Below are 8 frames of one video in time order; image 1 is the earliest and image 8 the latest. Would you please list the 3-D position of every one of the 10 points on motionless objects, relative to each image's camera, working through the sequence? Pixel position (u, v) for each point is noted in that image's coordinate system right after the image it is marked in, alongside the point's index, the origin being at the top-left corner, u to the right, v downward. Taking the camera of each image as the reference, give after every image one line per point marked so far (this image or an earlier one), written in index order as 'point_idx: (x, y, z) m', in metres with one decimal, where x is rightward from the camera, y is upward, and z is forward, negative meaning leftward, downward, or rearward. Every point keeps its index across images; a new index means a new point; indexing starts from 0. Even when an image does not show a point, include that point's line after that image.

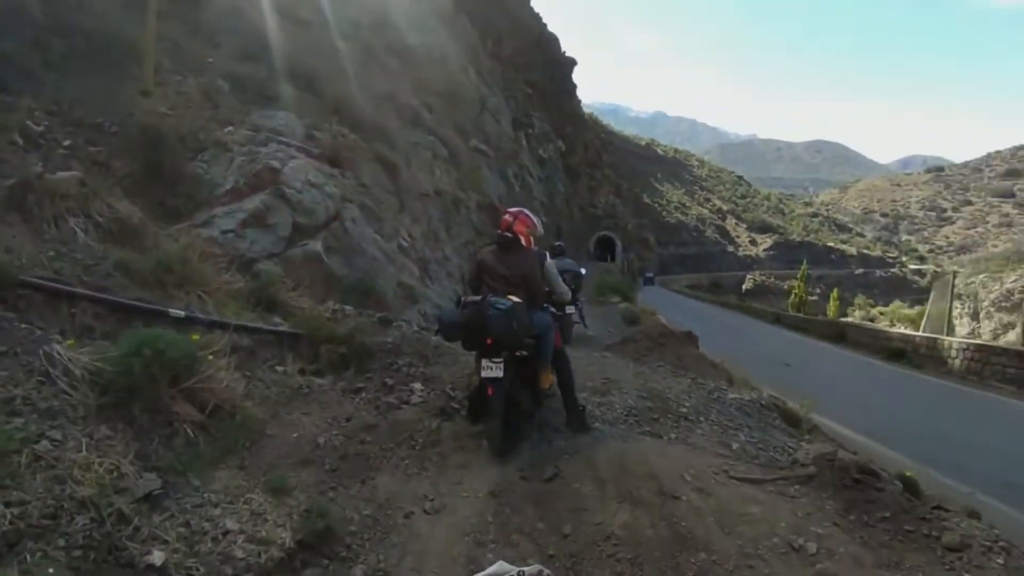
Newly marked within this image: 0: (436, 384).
0: (-0.8, -1.0, +6.1) m
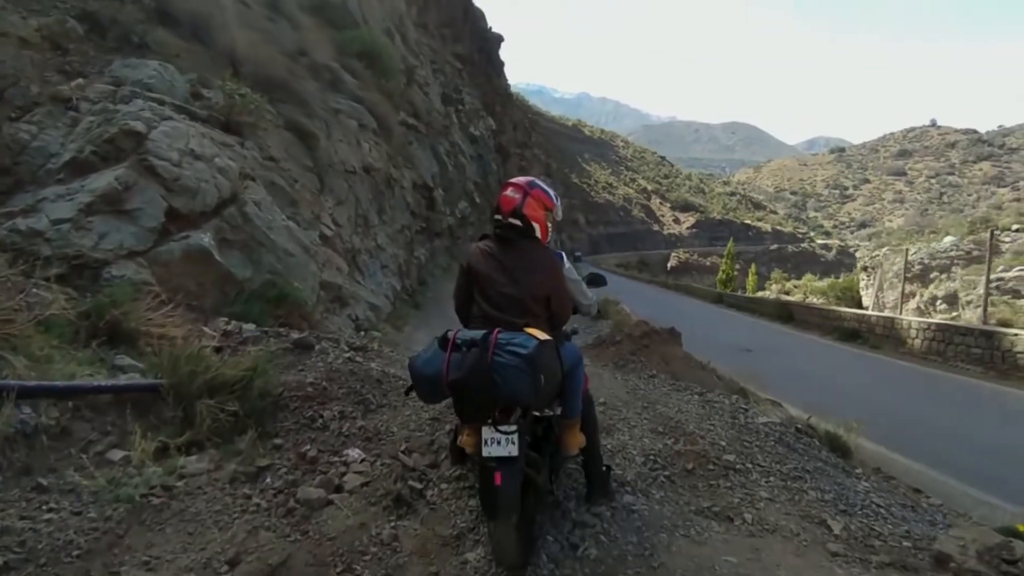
0: (-0.9, -1.1, +4.1) m
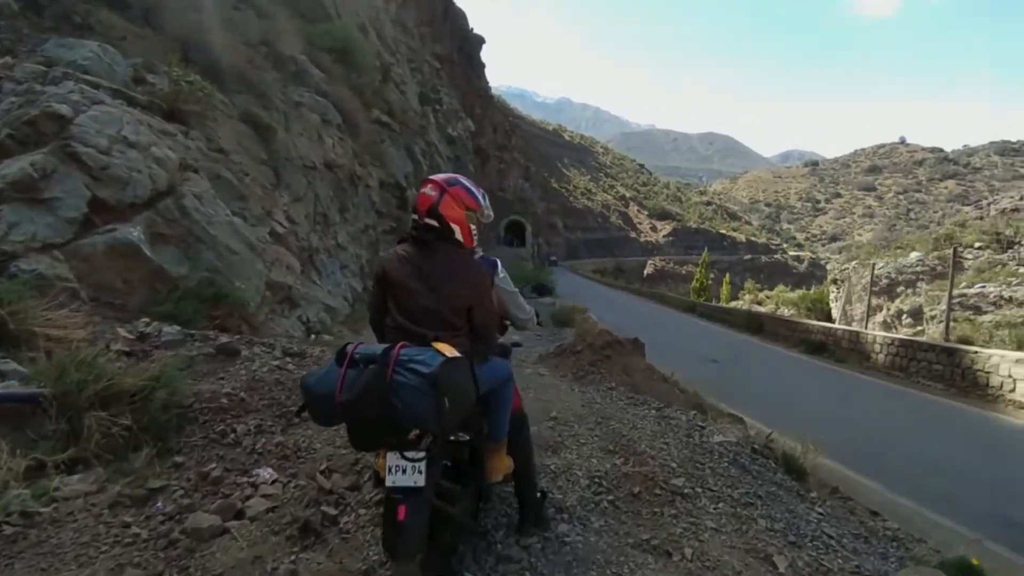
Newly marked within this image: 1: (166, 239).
0: (-1.4, -1.2, +3.7) m
1: (-3.8, +0.6, +6.4) m
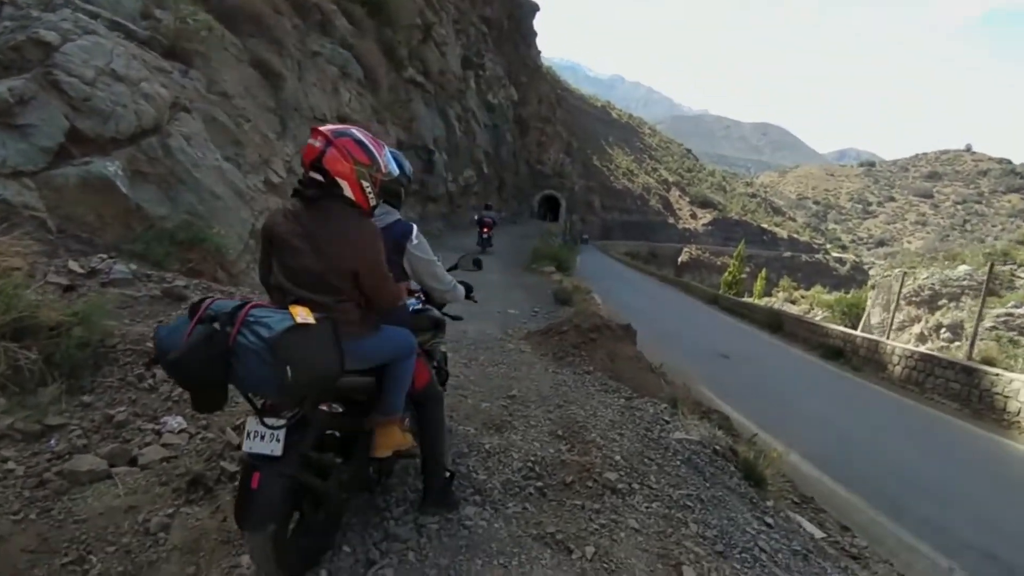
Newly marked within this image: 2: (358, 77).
0: (-1.9, -0.8, +3.6) m
1: (-4.0, +1.2, +6.4) m
2: (-3.8, +5.1, +14.0) m
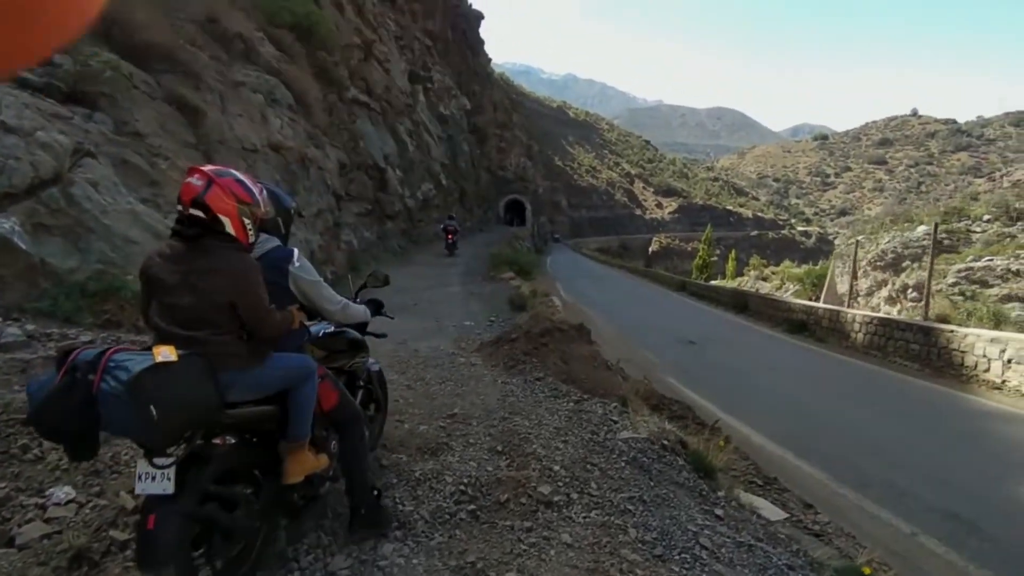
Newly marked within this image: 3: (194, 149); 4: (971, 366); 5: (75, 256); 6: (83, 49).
0: (-2.4, -1.2, +3.4) m
1: (-4.8, +0.6, +6.1) m
2: (-5.4, +4.4, +13.7) m
3: (-5.2, +2.3, +9.4) m
4: (+9.9, -1.7, +12.4) m
5: (-4.6, +0.3, +6.1) m
6: (-6.3, +3.5, +8.4) m
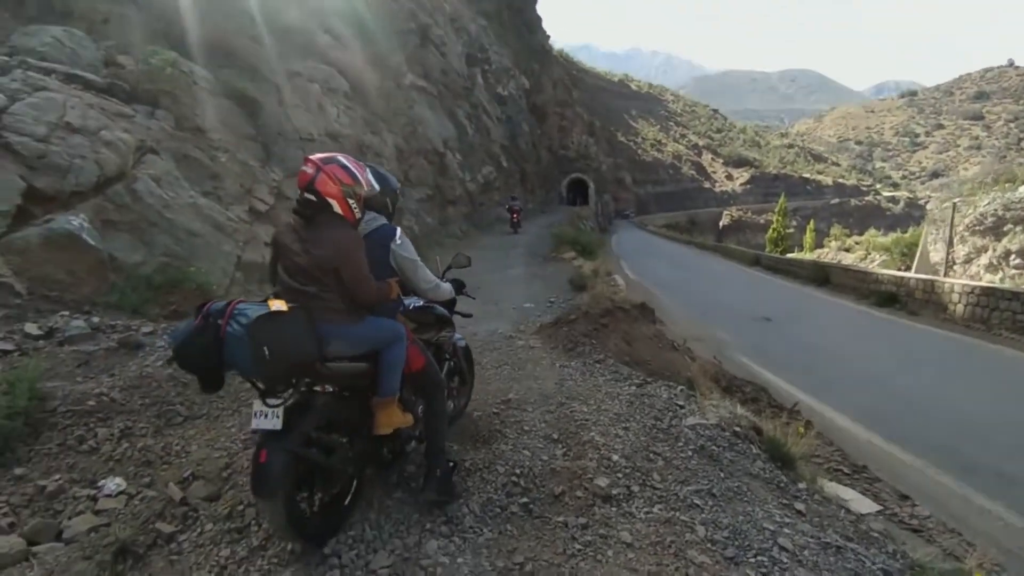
0: (-2.1, -1.1, +3.4) m
1: (-4.3, +0.7, +6.3) m
2: (-4.1, +4.7, +13.8) m
3: (-4.3, +2.4, +9.5) m
4: (+11.1, -1.0, +11.0) m
5: (-4.1, +0.4, +6.3) m
6: (-5.5, +3.6, +8.7) m
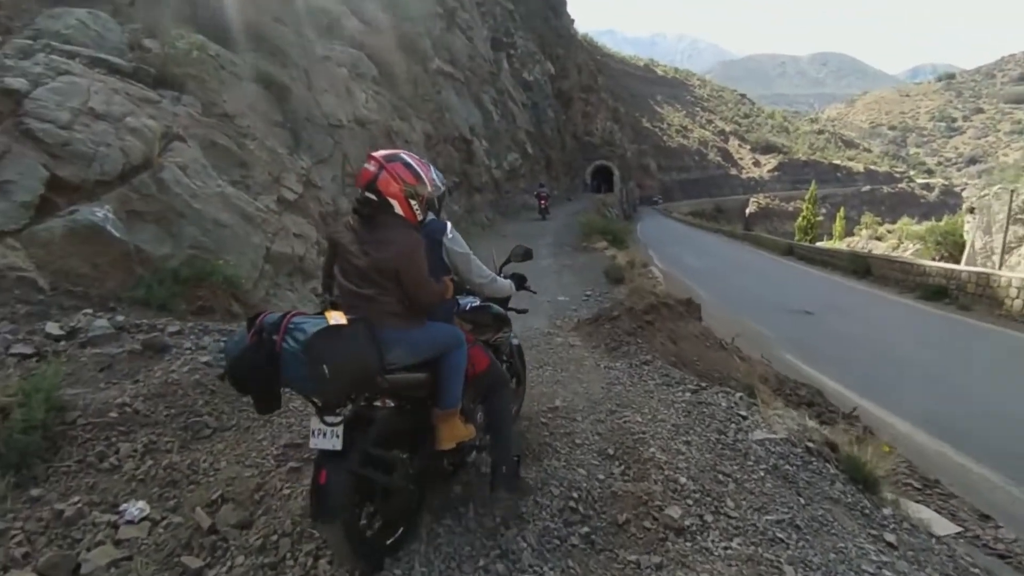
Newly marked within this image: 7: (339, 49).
0: (-1.7, -1.1, +3.1) m
1: (-3.8, +0.8, +6.0) m
2: (-3.3, +5.0, +13.5) m
3: (-3.7, +2.6, +9.2) m
4: (+11.7, -0.9, +10.1) m
5: (-3.6, +0.5, +6.0) m
6: (-5.0, +3.8, +8.4) m
7: (-3.7, +5.3, +12.6) m
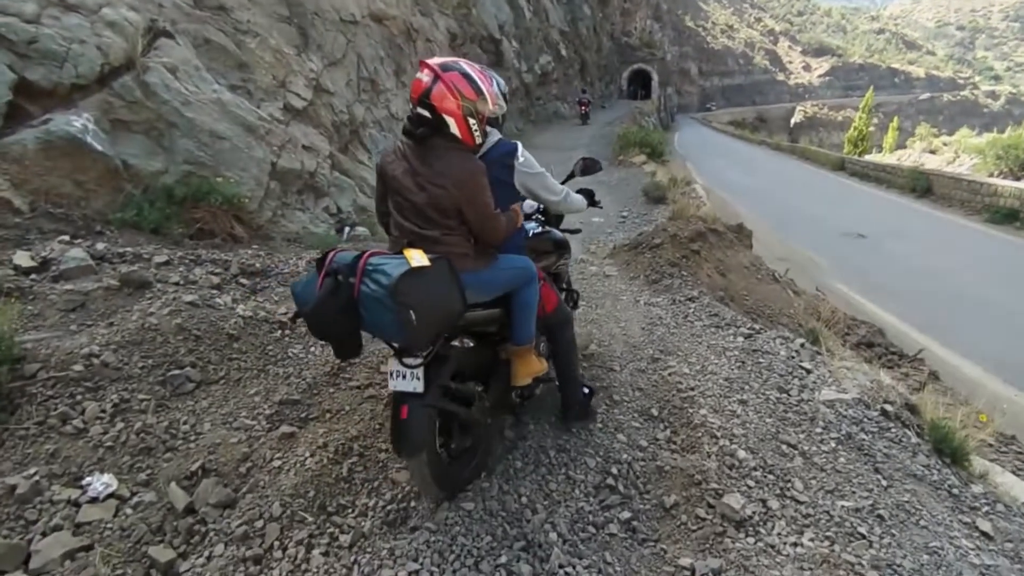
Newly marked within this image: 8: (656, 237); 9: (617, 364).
0: (-1.6, -0.8, +2.6) m
1: (-3.5, +1.5, +5.3) m
2: (-2.6, +6.8, +12.0) m
3: (-3.2, +3.8, +8.2) m
4: (+12.2, +0.2, +8.9) m
5: (-3.3, +1.2, +5.4) m
6: (-4.5, +4.9, +7.3) m
7: (-3.0, +7.0, +11.2) m
8: (+1.9, +0.7, +7.3) m
9: (+0.8, -0.6, +4.3) m
